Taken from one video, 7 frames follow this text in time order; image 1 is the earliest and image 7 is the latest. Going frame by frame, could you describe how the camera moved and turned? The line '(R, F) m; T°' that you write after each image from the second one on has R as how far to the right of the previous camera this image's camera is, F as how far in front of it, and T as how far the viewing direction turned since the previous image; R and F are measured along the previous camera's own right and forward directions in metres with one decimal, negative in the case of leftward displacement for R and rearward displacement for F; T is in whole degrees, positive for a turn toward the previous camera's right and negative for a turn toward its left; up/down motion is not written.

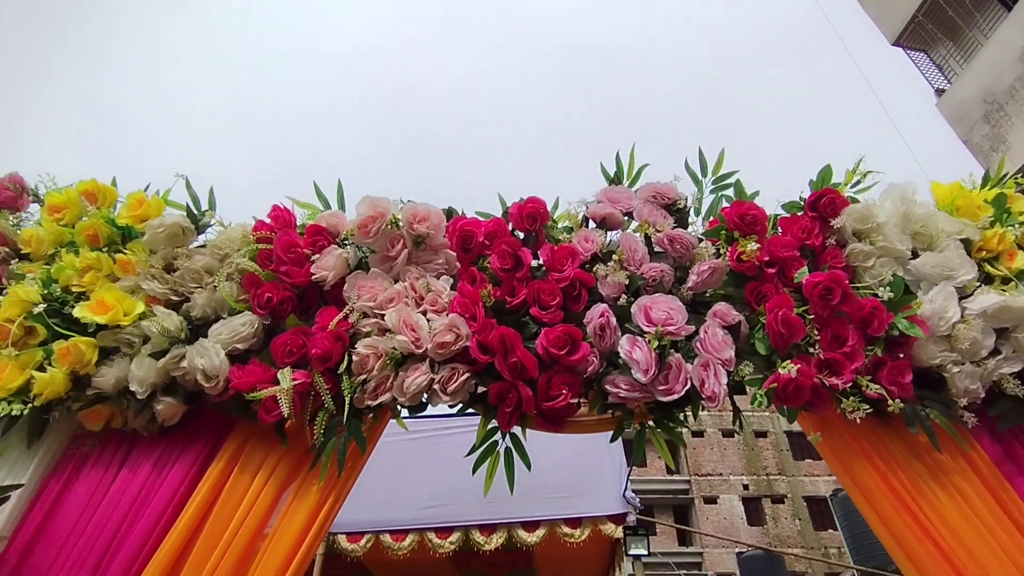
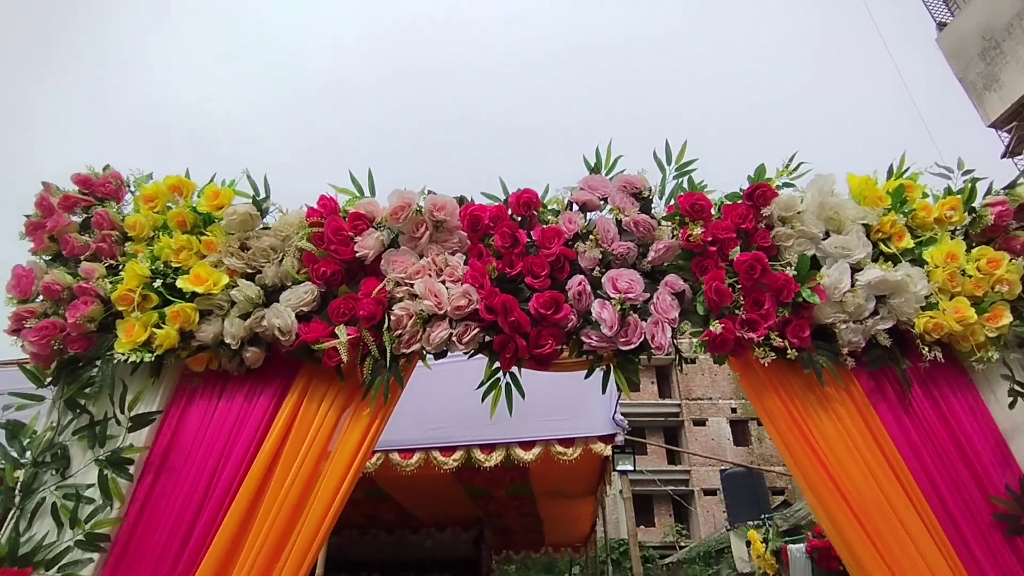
(0.0, -0.3) m; 0°
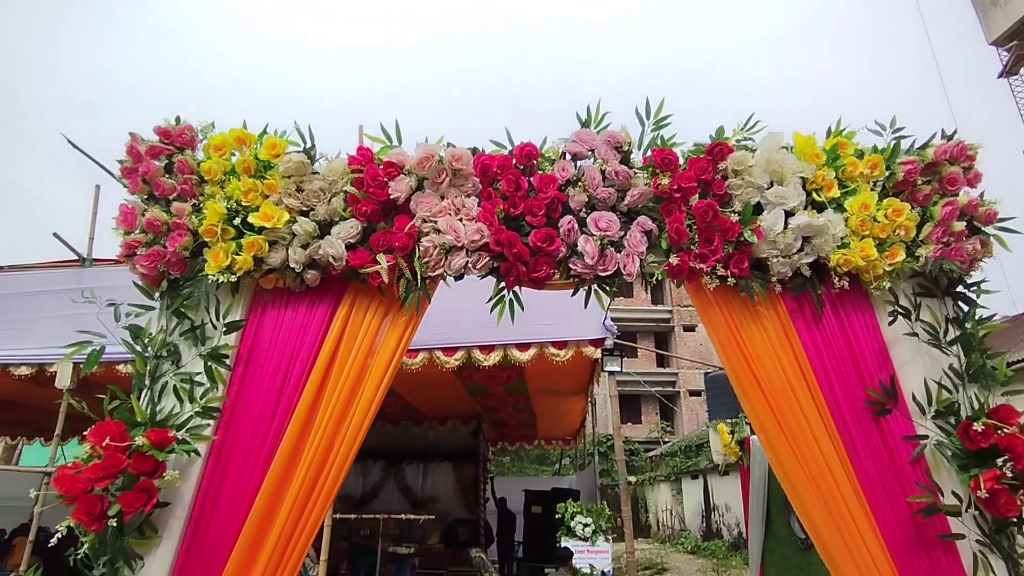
(0.0, -0.4) m; 0°
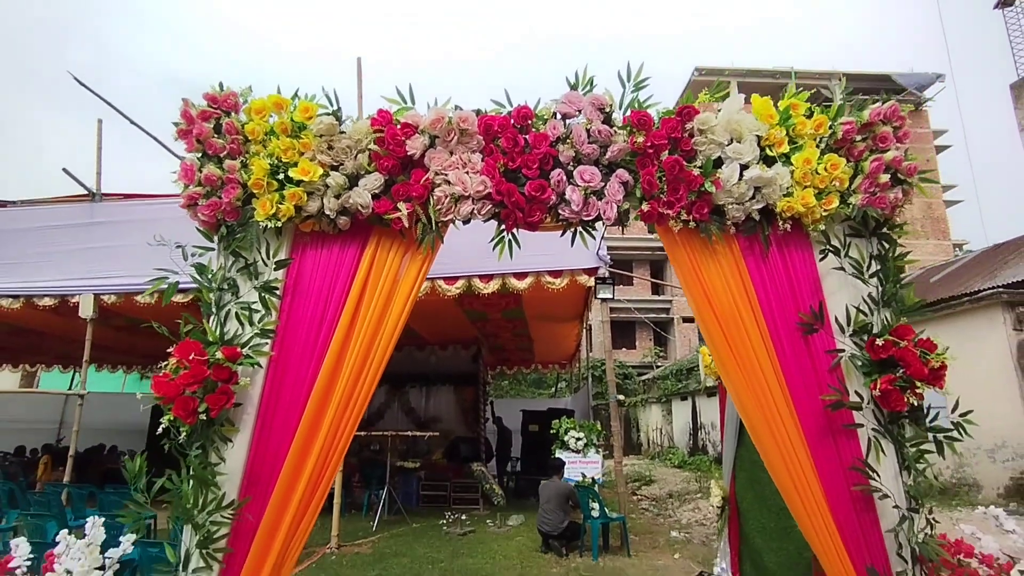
(0.0, -0.4) m; 0°
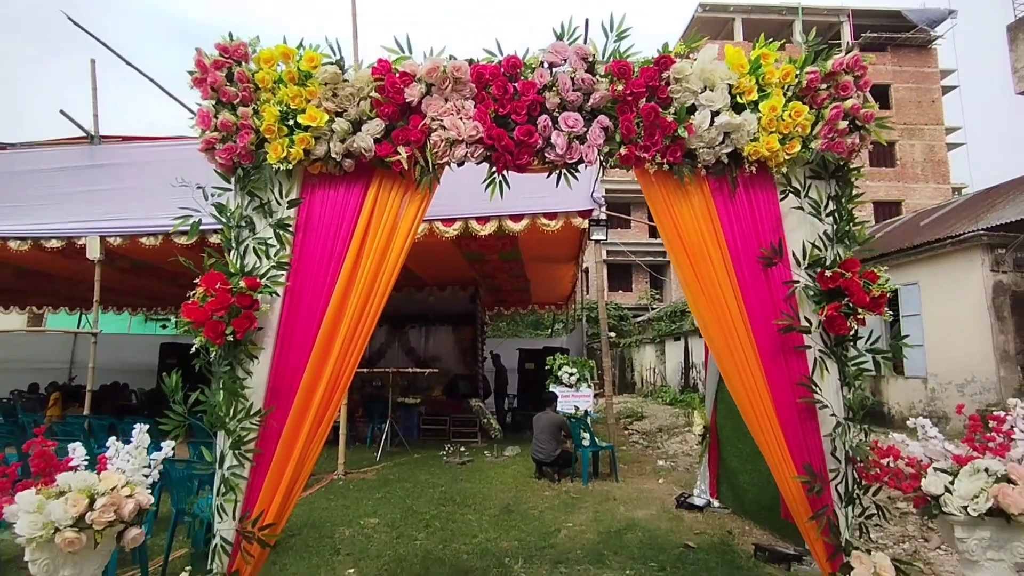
(0.0, -0.3) m; 0°
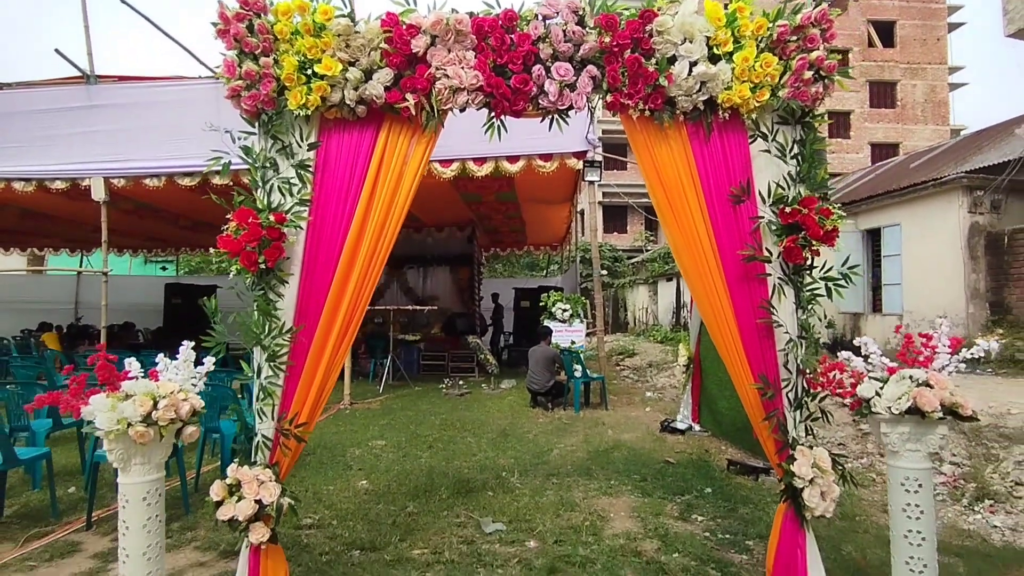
(0.0, -0.3) m; 0°
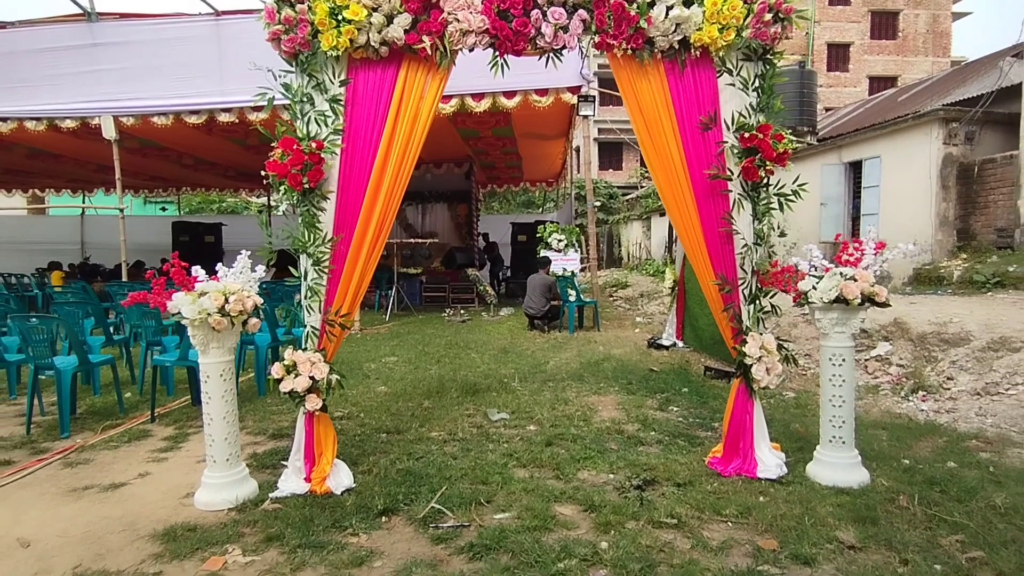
(0.0, -0.5) m; 0°
